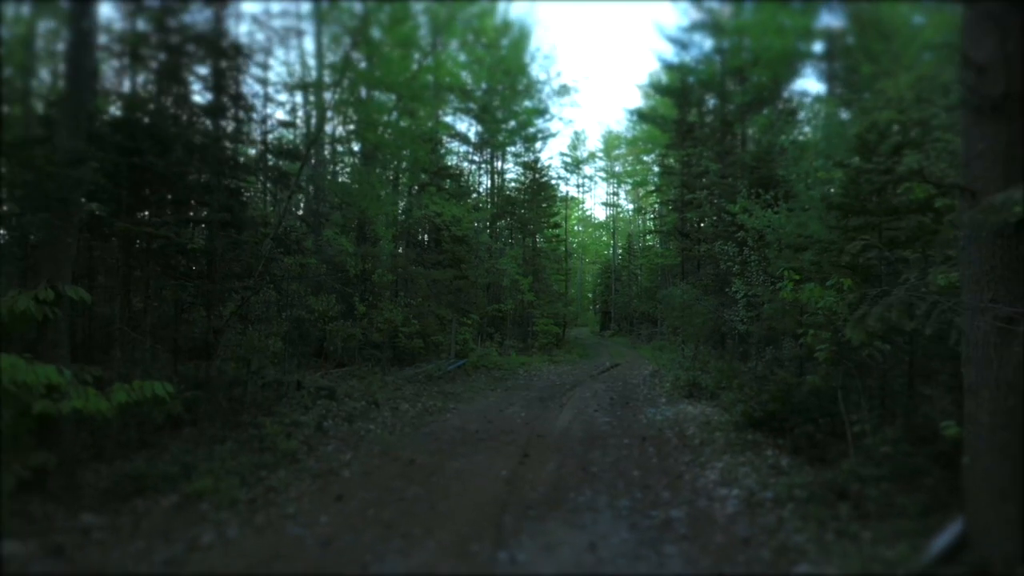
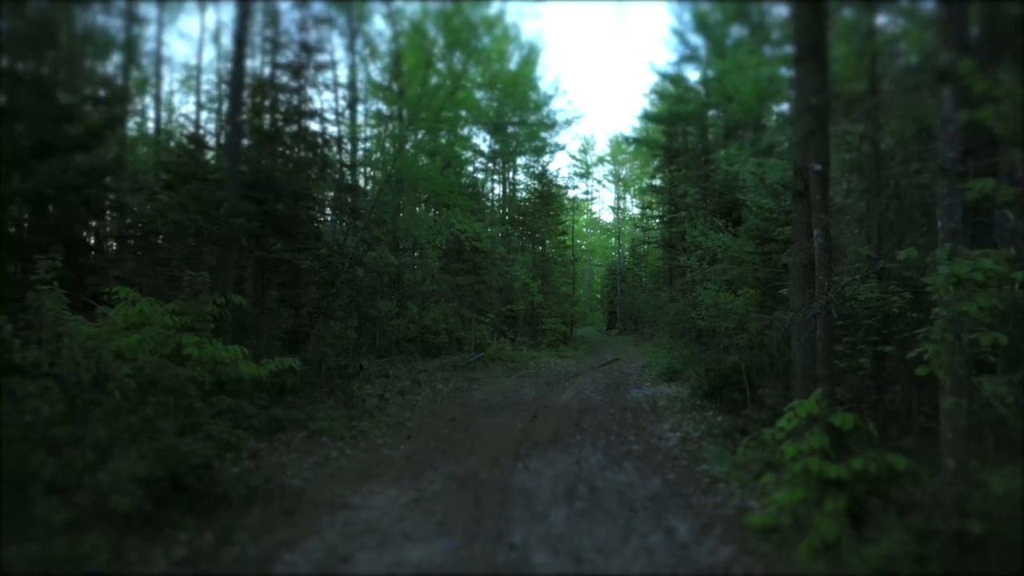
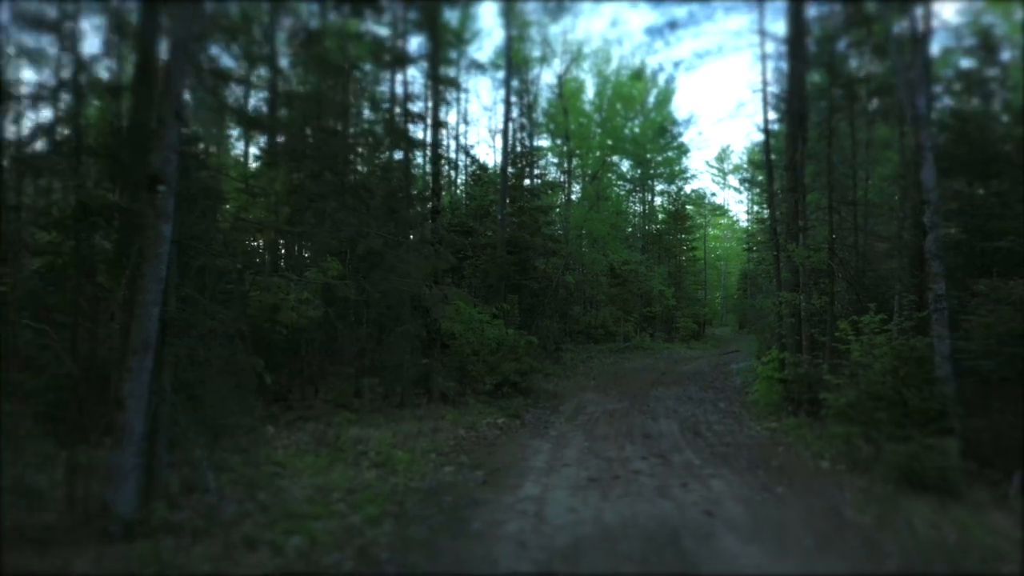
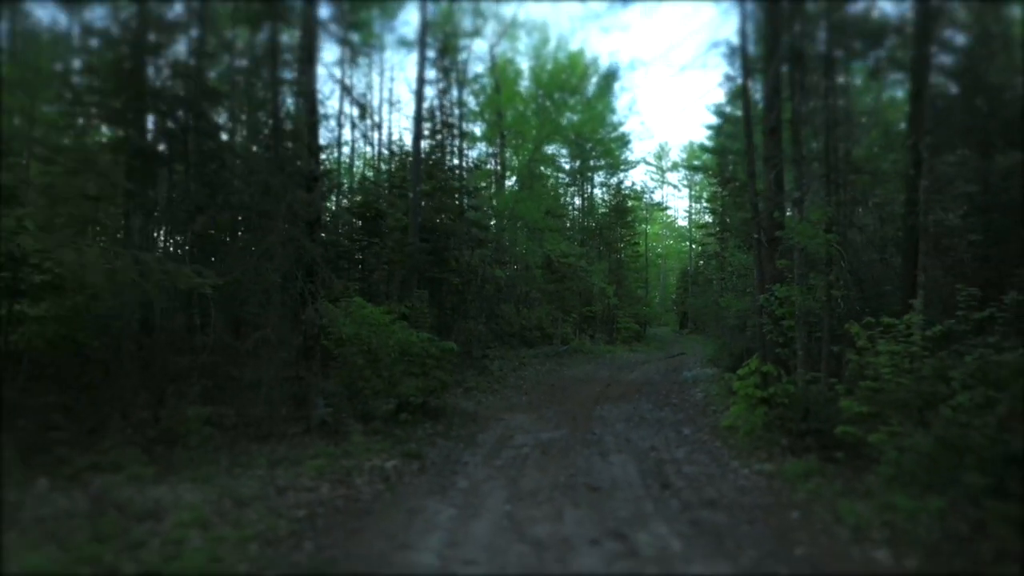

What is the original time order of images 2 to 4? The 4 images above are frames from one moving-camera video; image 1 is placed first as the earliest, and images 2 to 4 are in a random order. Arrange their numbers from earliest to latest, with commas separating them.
2, 4, 3
